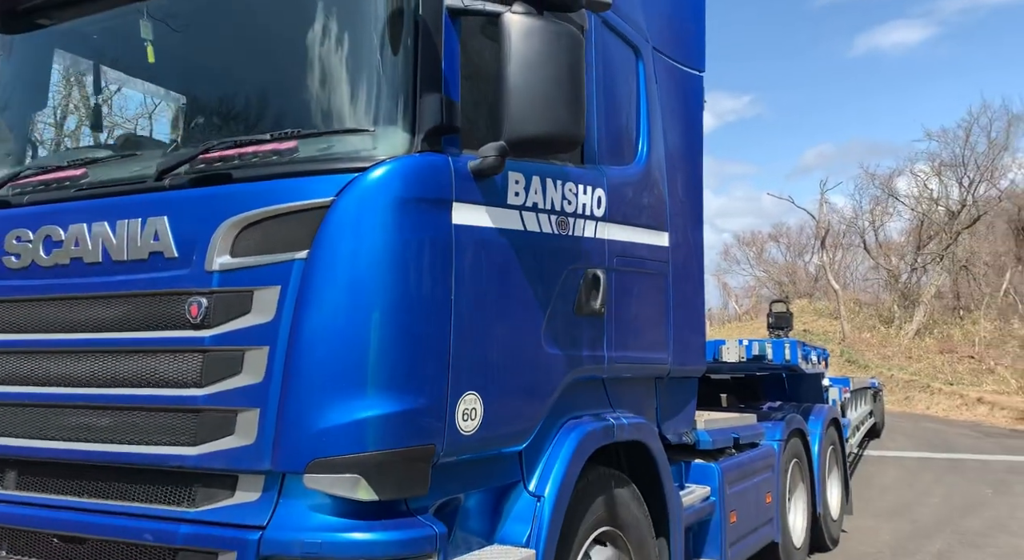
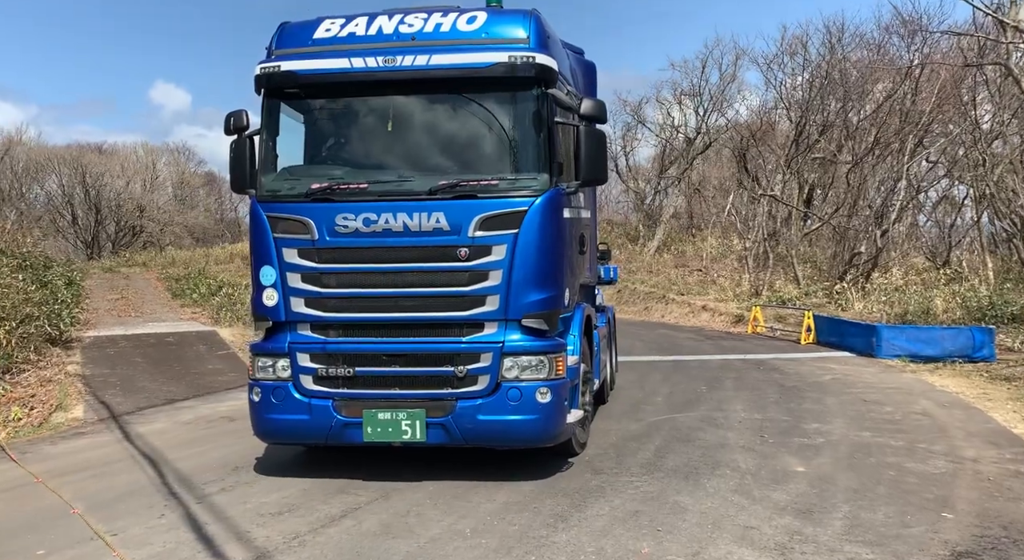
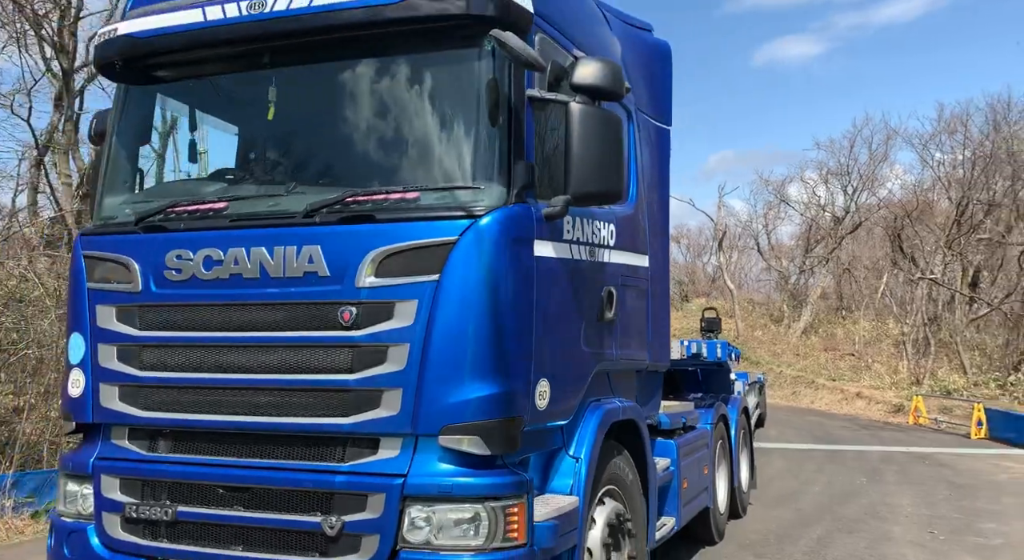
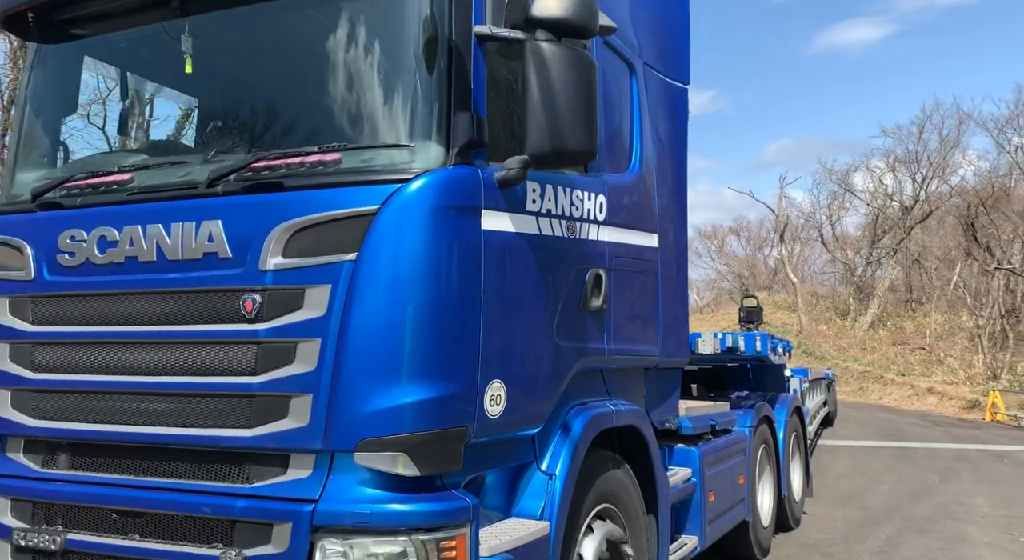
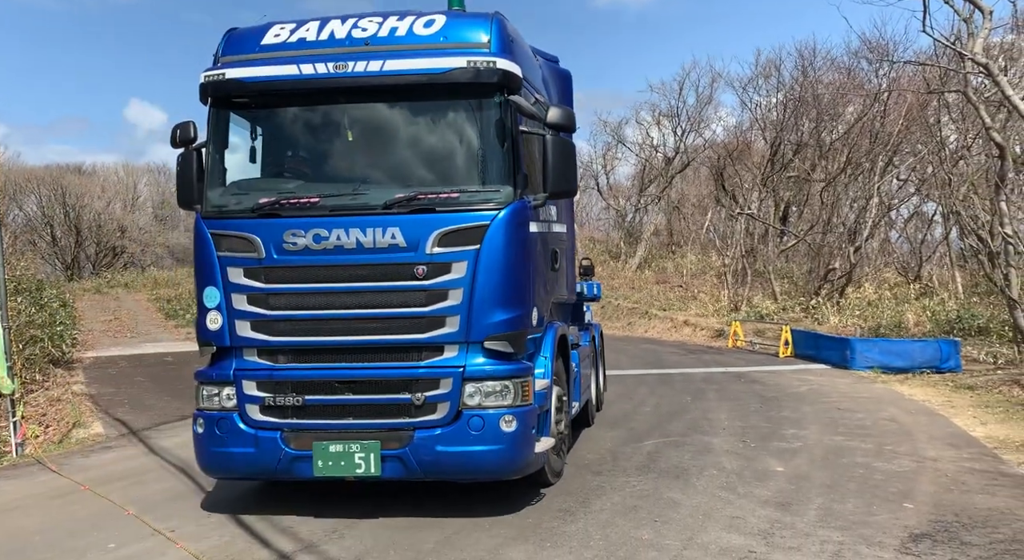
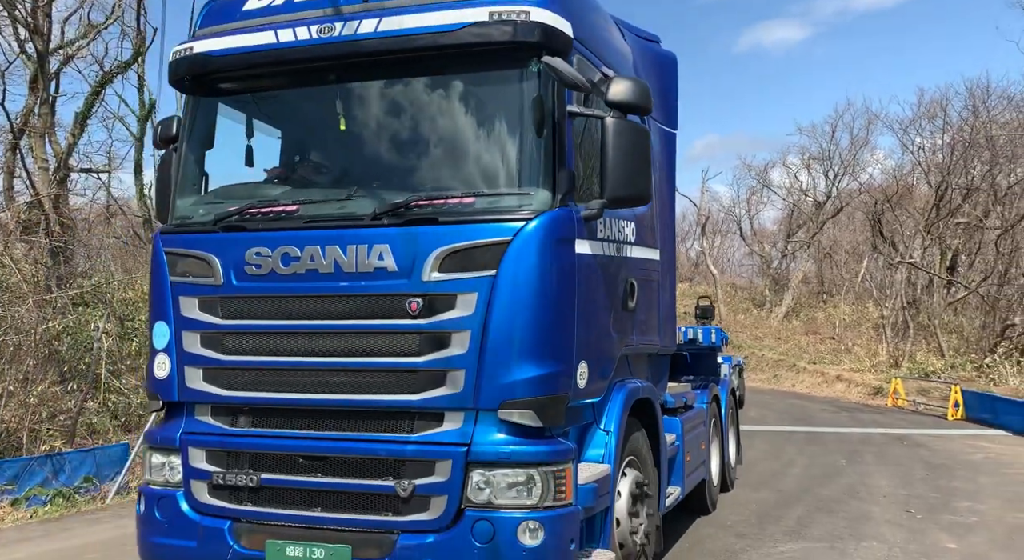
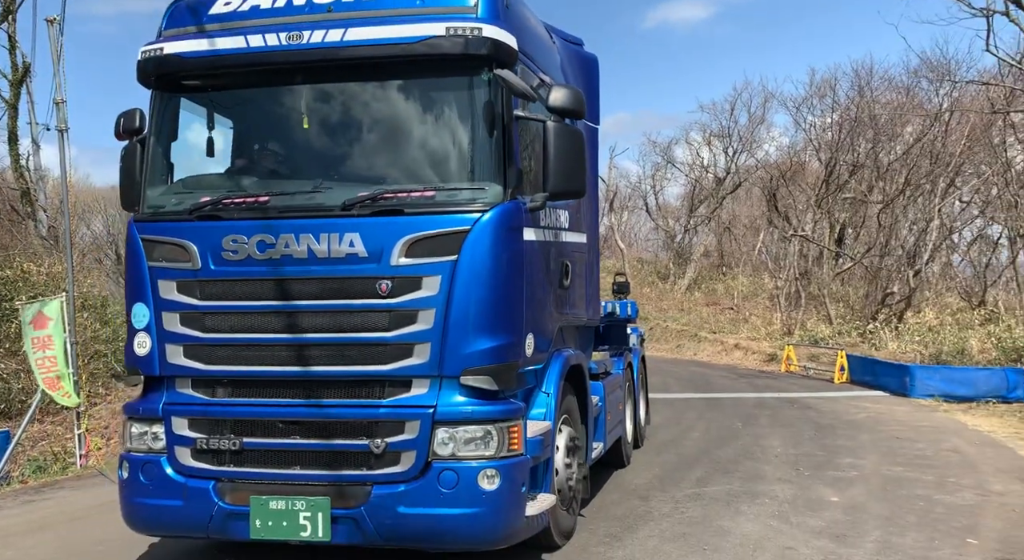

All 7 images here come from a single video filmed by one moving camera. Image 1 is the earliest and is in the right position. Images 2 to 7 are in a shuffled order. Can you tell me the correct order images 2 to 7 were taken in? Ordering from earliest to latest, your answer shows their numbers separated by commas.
4, 3, 6, 7, 5, 2
